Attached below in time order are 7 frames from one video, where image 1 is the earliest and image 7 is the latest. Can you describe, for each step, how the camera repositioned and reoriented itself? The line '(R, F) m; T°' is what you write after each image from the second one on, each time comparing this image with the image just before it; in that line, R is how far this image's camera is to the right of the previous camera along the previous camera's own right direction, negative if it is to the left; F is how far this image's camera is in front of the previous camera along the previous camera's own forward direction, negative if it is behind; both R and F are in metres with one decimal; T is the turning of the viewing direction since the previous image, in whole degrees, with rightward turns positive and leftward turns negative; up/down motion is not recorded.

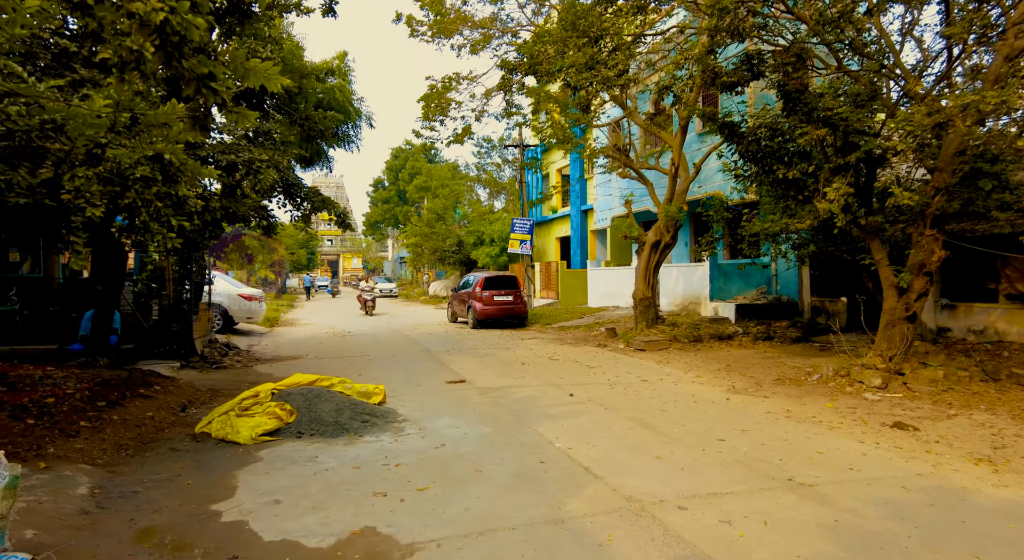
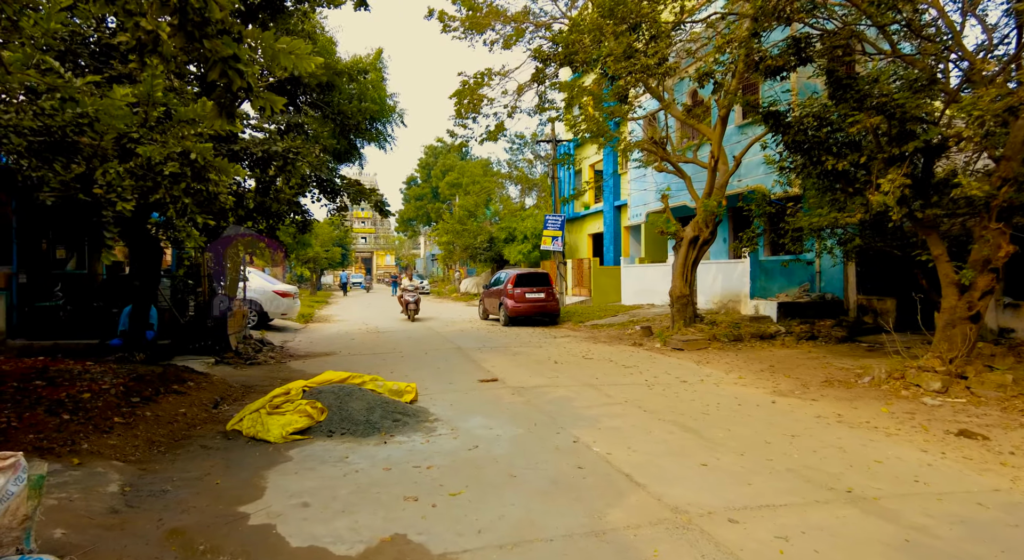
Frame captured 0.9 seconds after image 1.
(0.0, +0.2) m; -3°
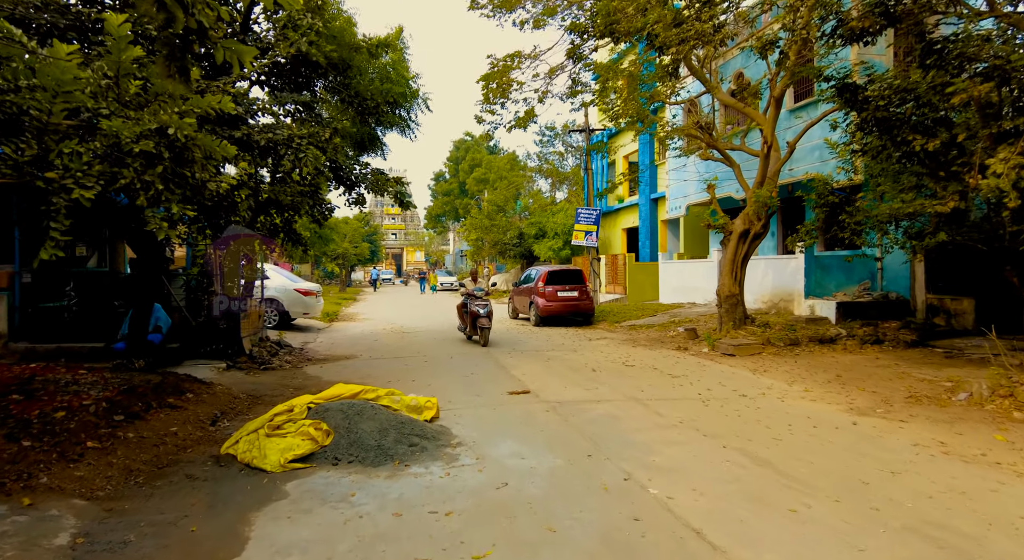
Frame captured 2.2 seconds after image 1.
(-0.1, +0.9) m; -3°
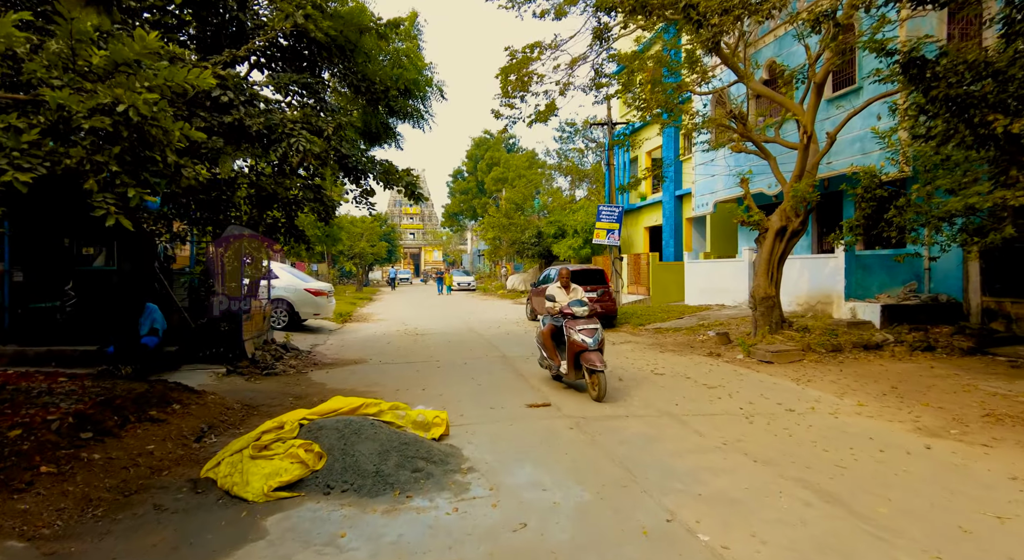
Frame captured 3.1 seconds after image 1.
(0.0, +0.7) m; -2°
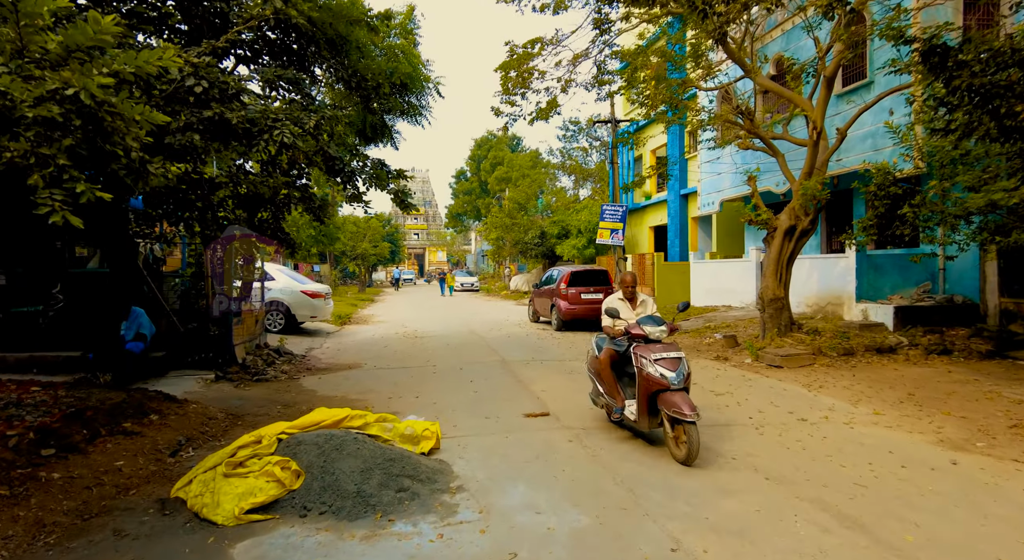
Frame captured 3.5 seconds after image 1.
(+0.1, +0.3) m; 0°
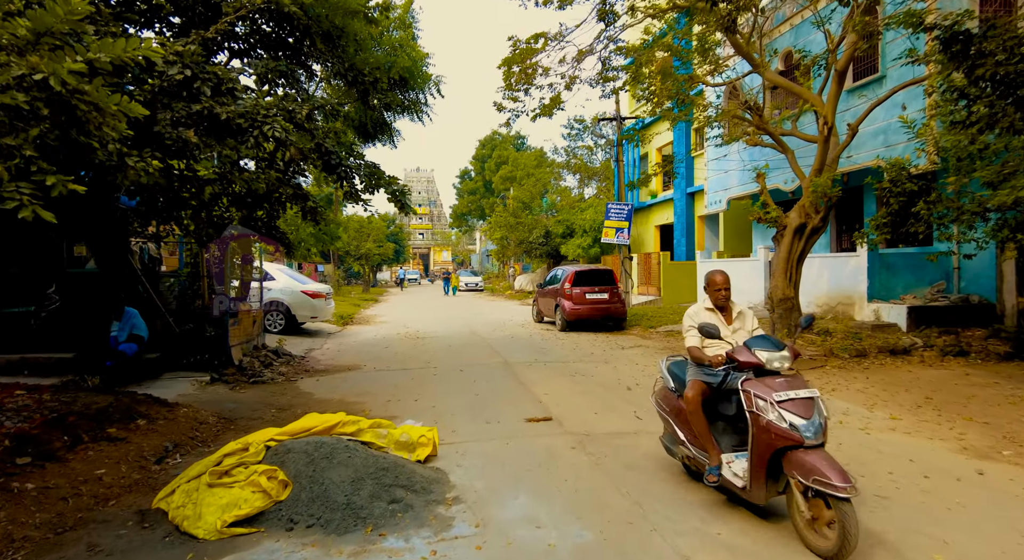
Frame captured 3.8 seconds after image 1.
(0.0, +0.2) m; 0°
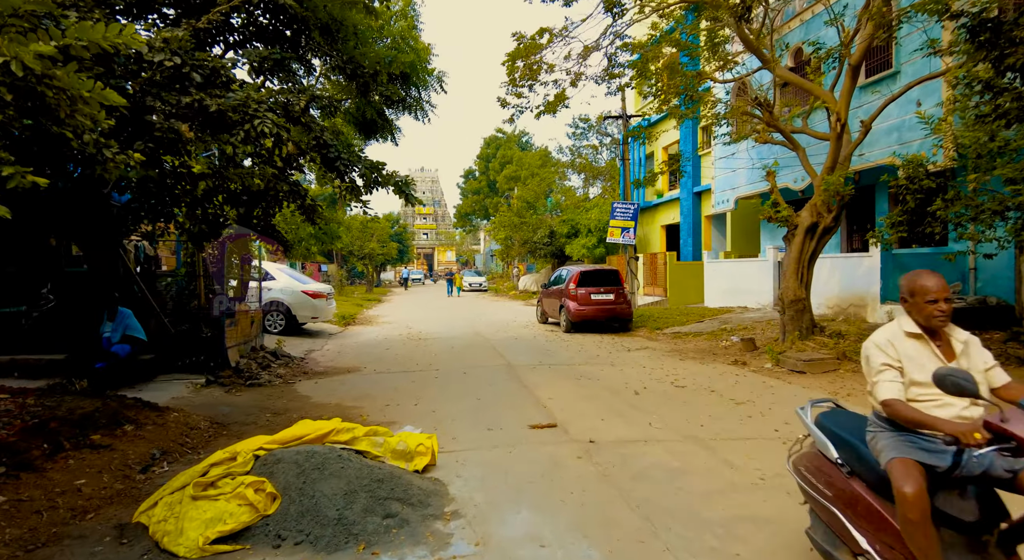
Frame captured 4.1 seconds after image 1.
(0.0, +0.3) m; 0°
